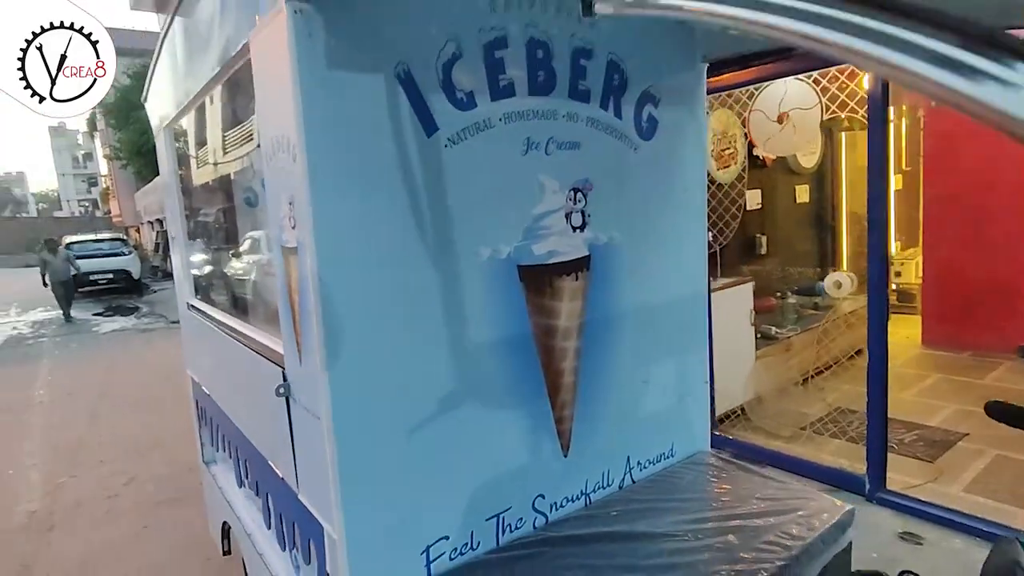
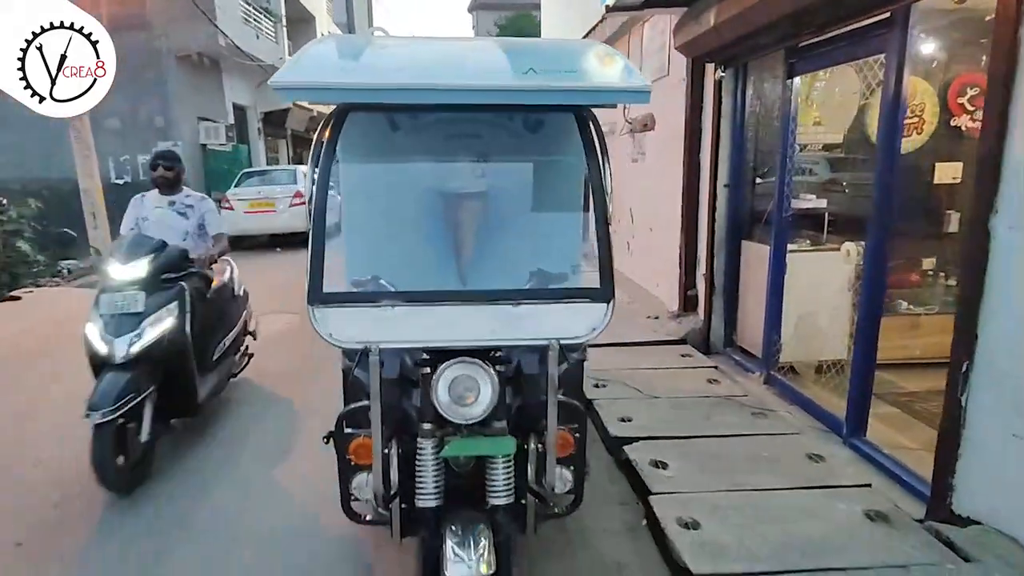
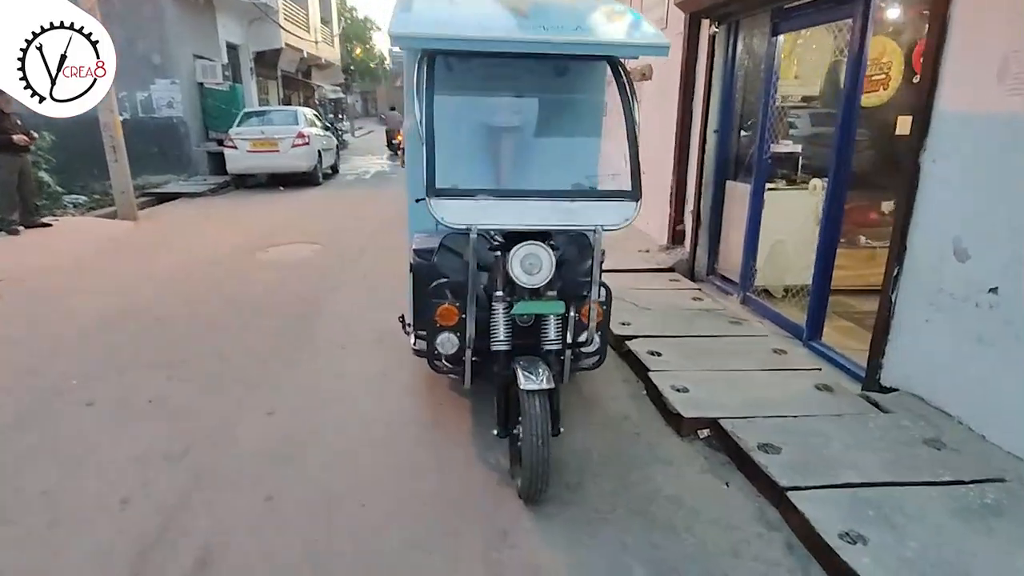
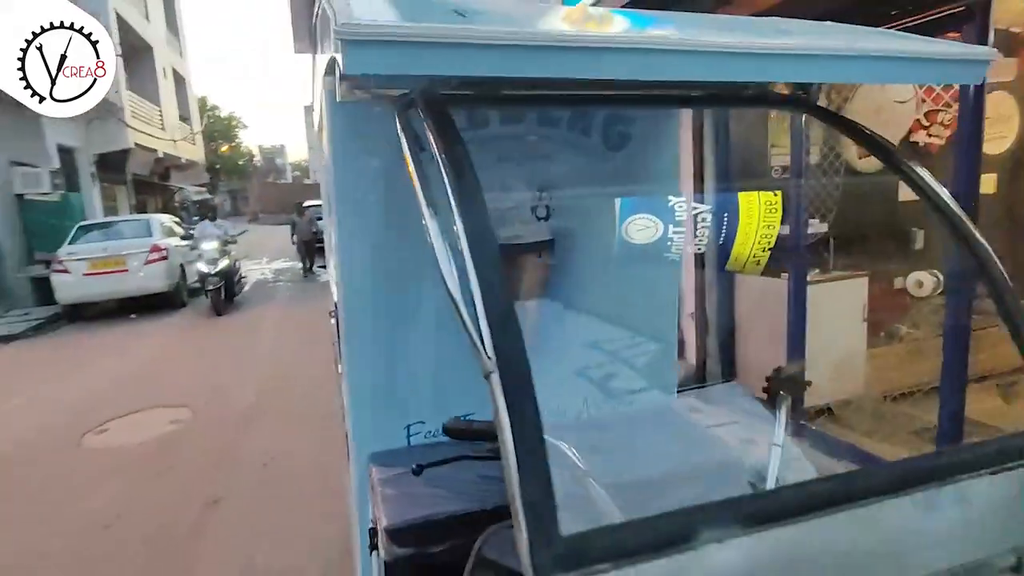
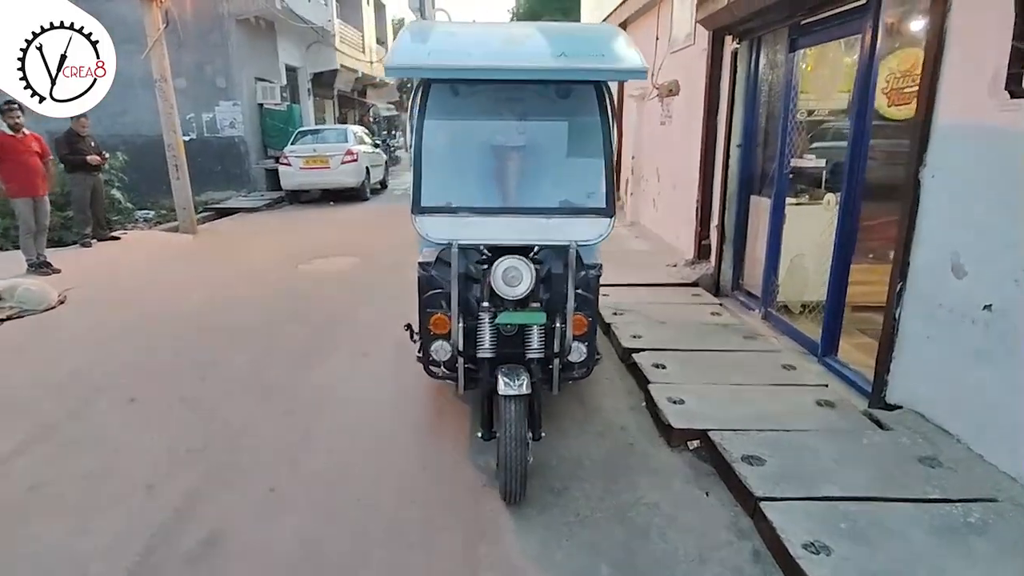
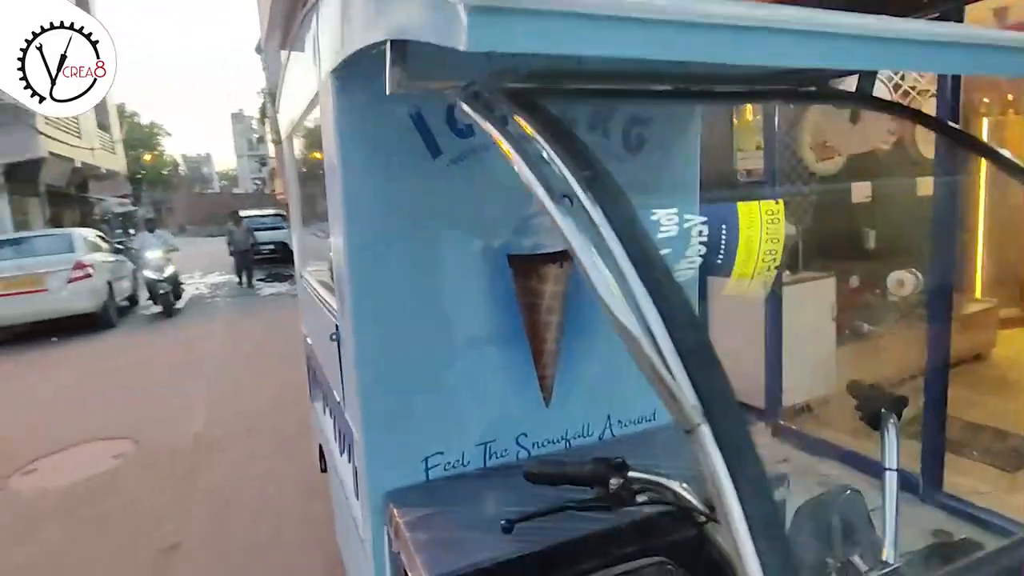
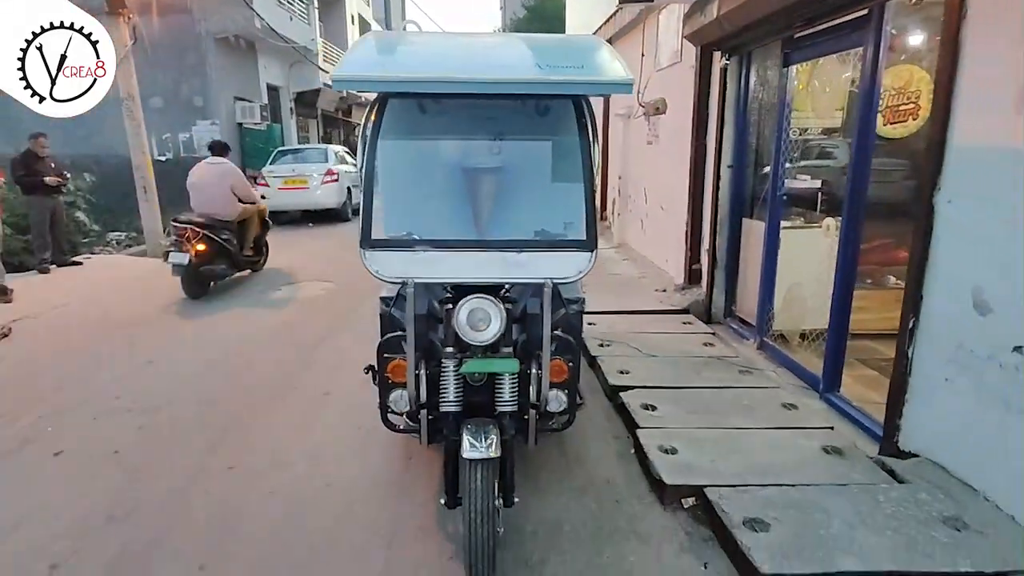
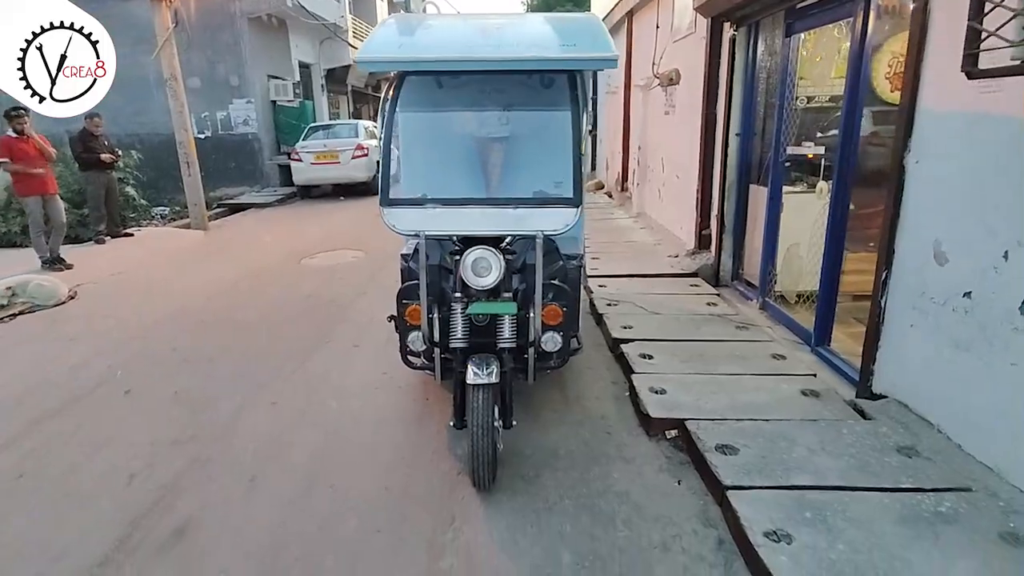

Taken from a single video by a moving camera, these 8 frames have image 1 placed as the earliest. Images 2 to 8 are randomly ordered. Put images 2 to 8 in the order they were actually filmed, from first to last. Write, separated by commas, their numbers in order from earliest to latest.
6, 4, 2, 7, 8, 5, 3
